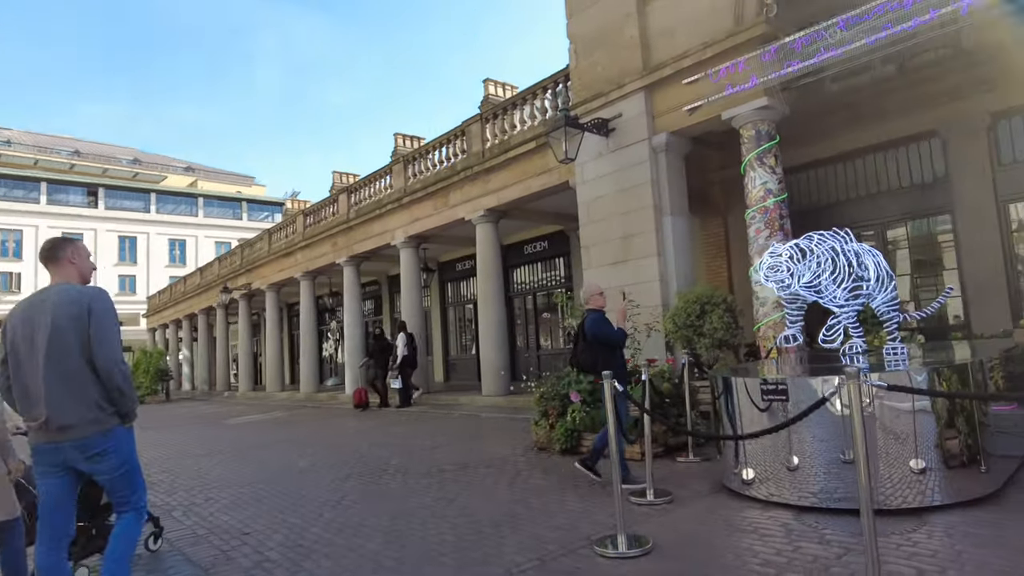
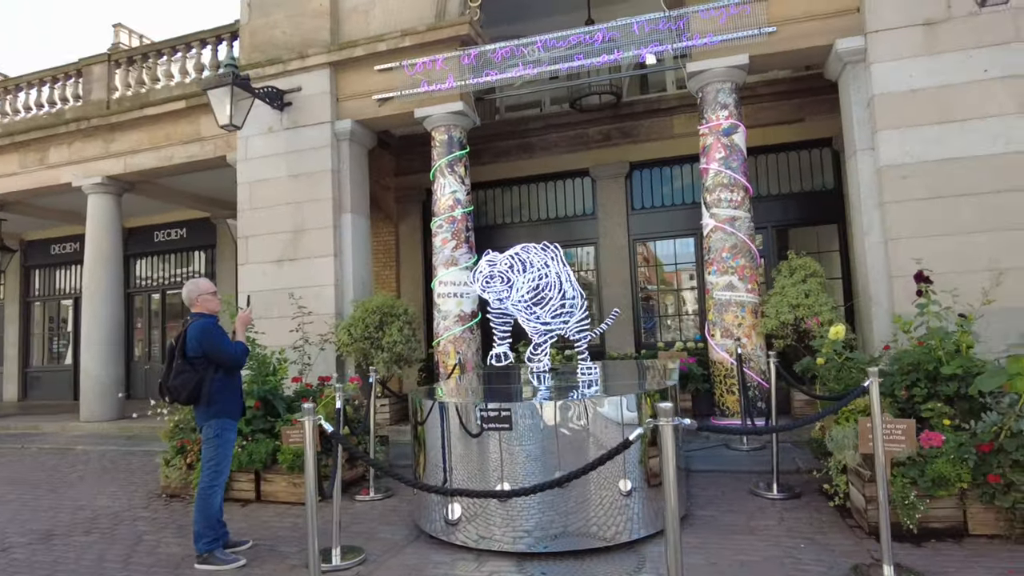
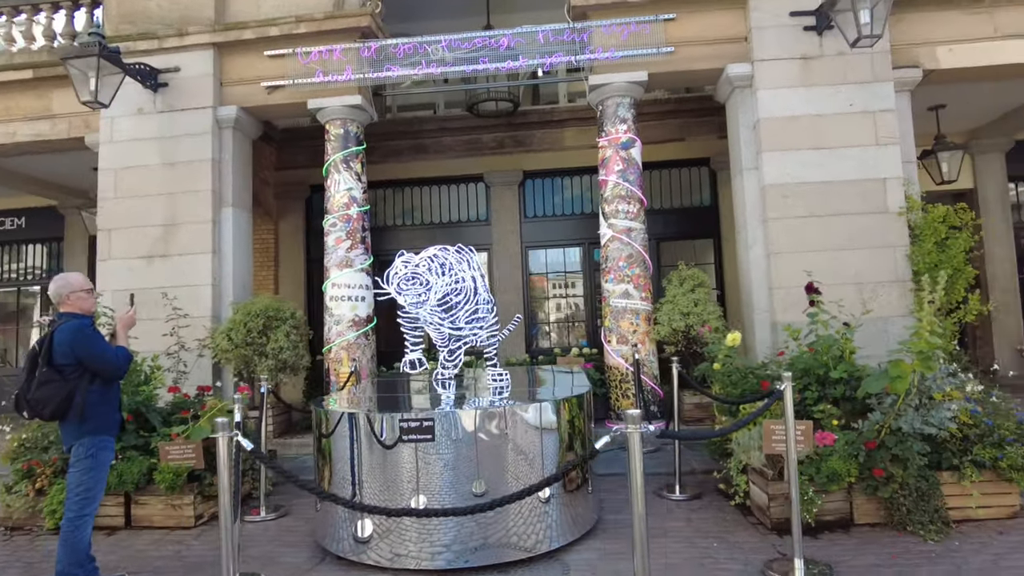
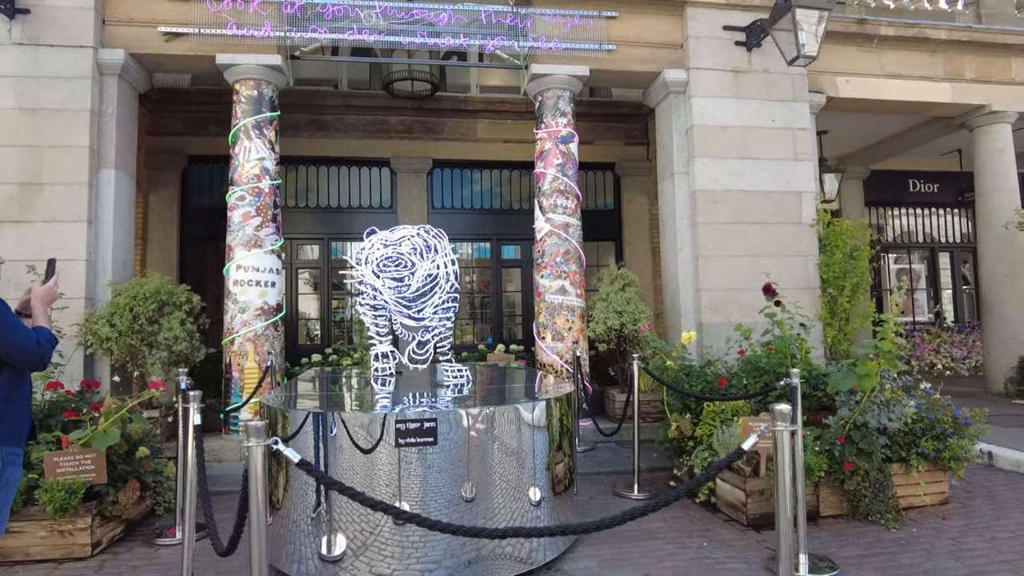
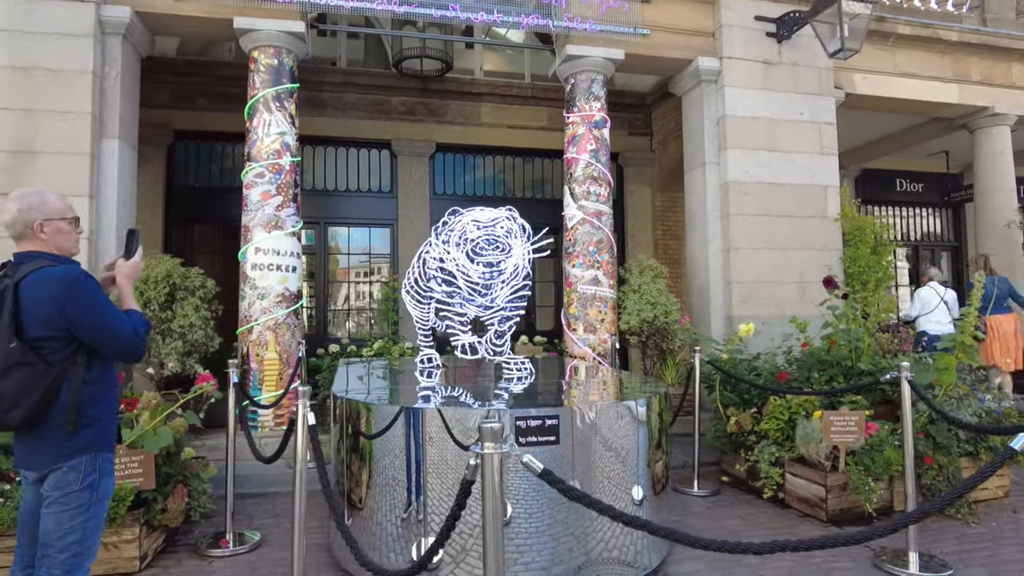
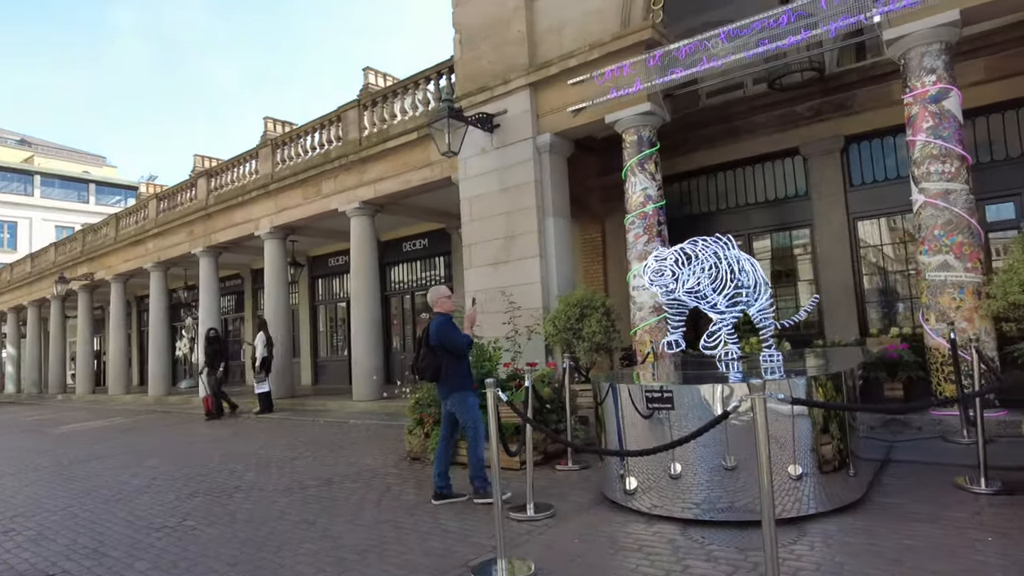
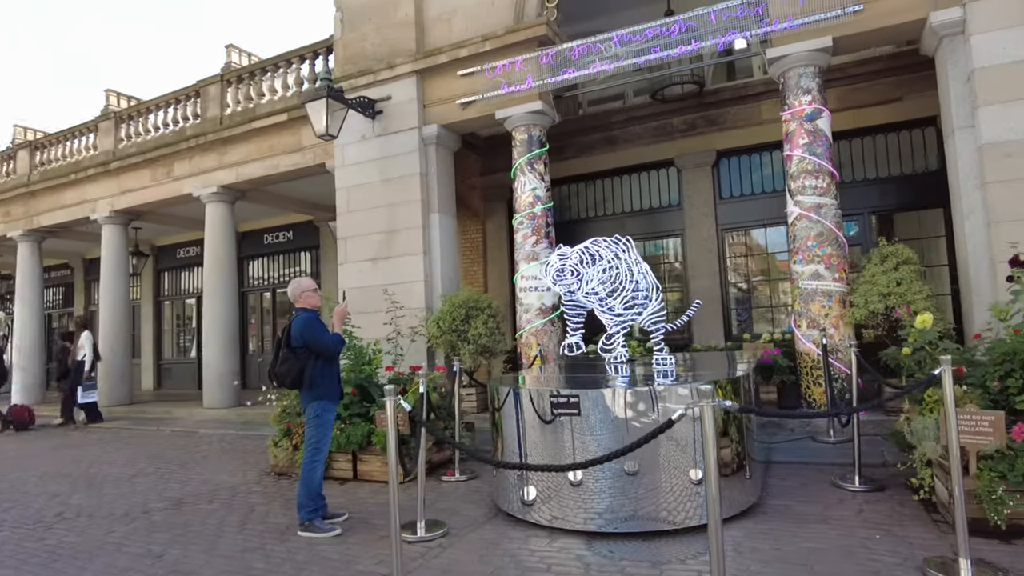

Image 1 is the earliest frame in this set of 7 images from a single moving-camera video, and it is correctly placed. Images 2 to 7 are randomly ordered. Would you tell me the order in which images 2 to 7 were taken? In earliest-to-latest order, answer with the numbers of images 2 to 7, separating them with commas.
6, 7, 2, 3, 4, 5
